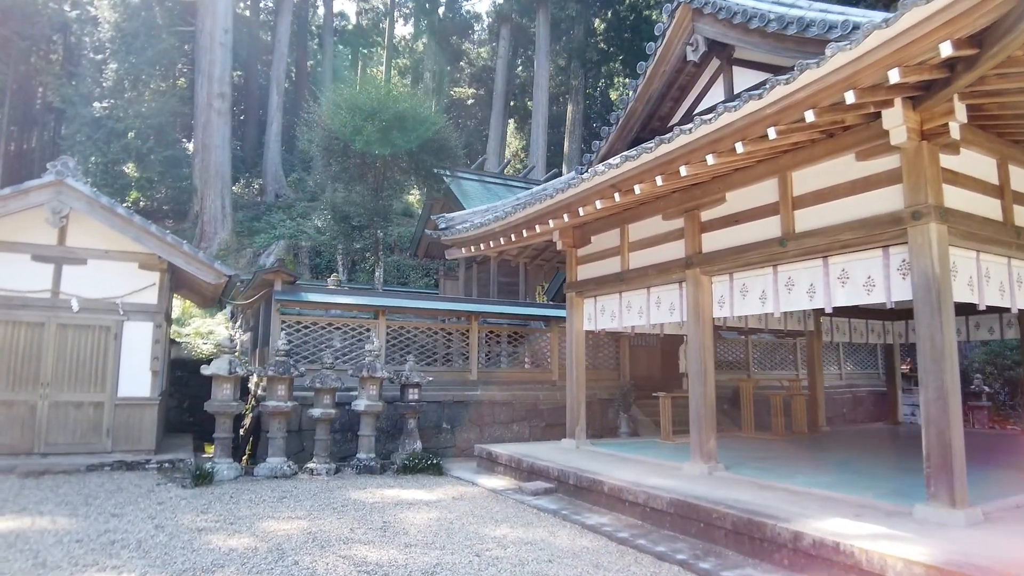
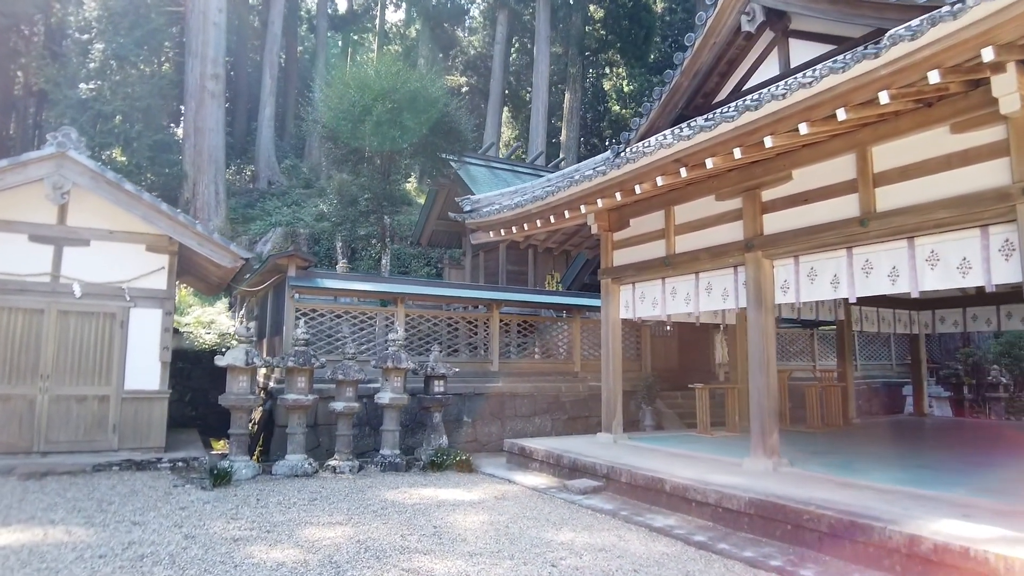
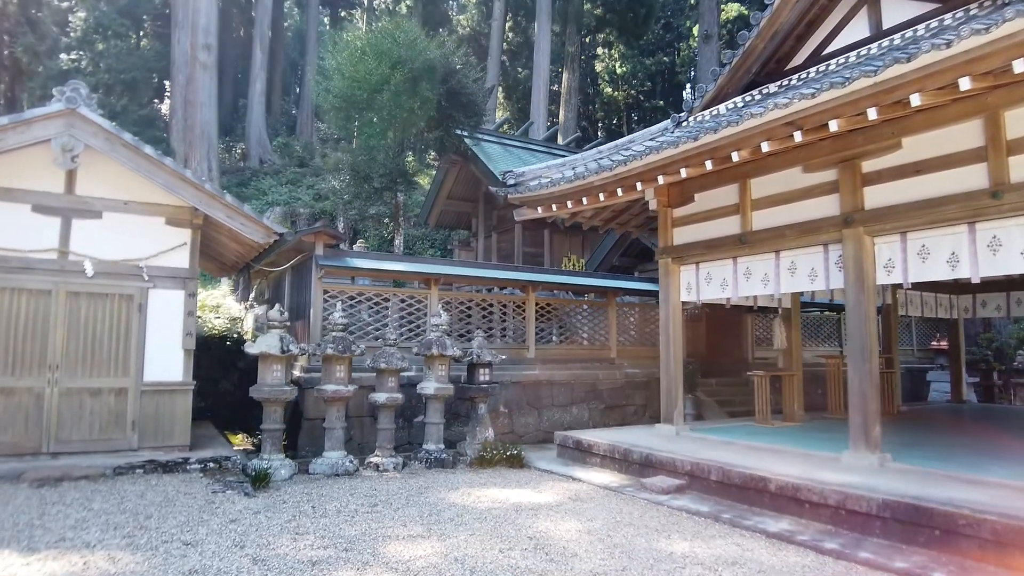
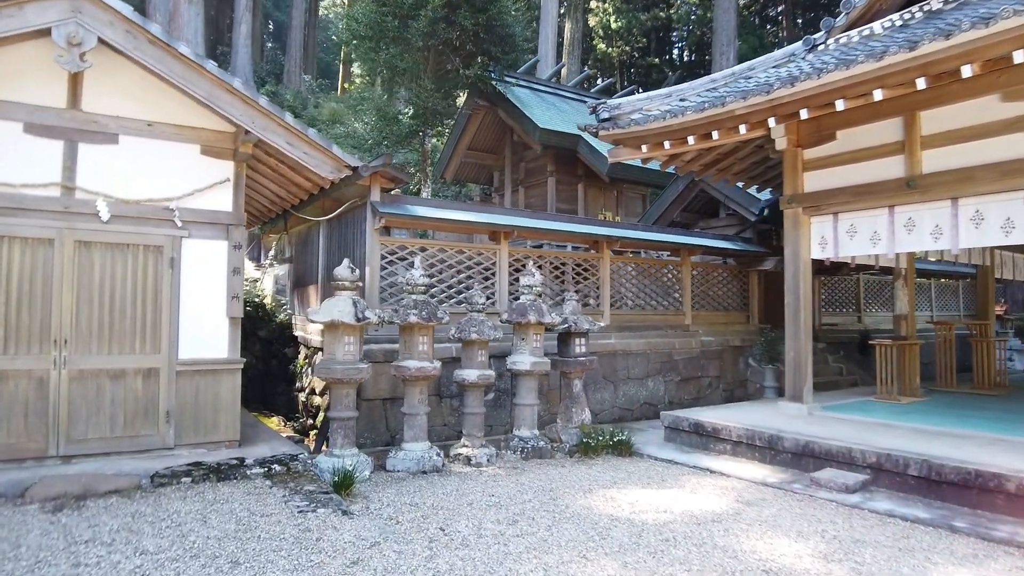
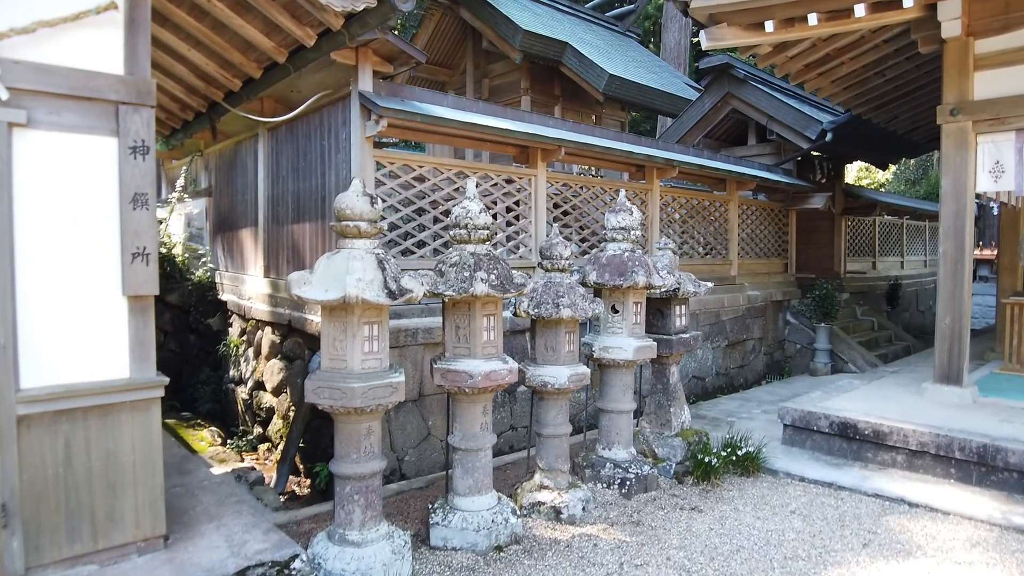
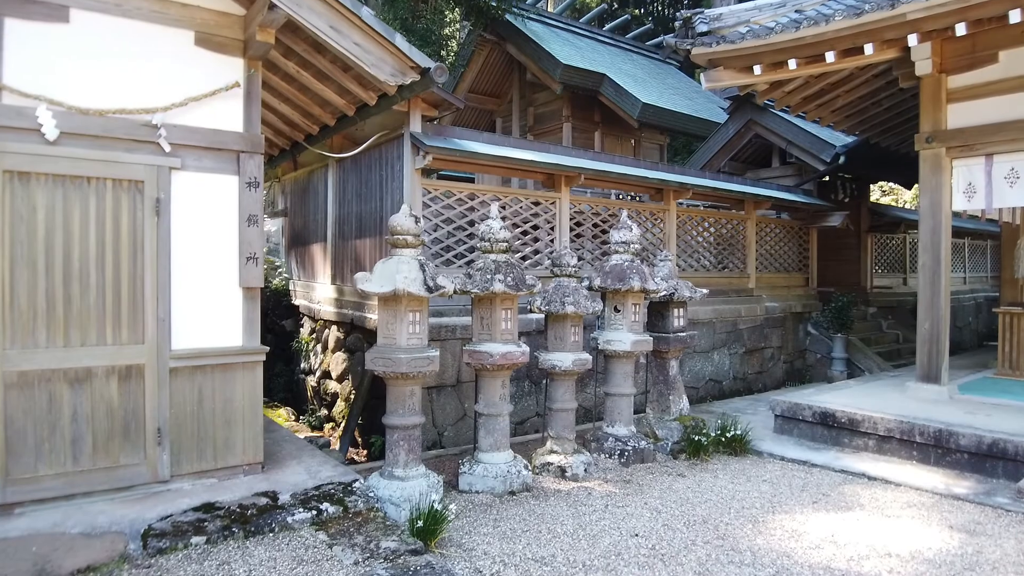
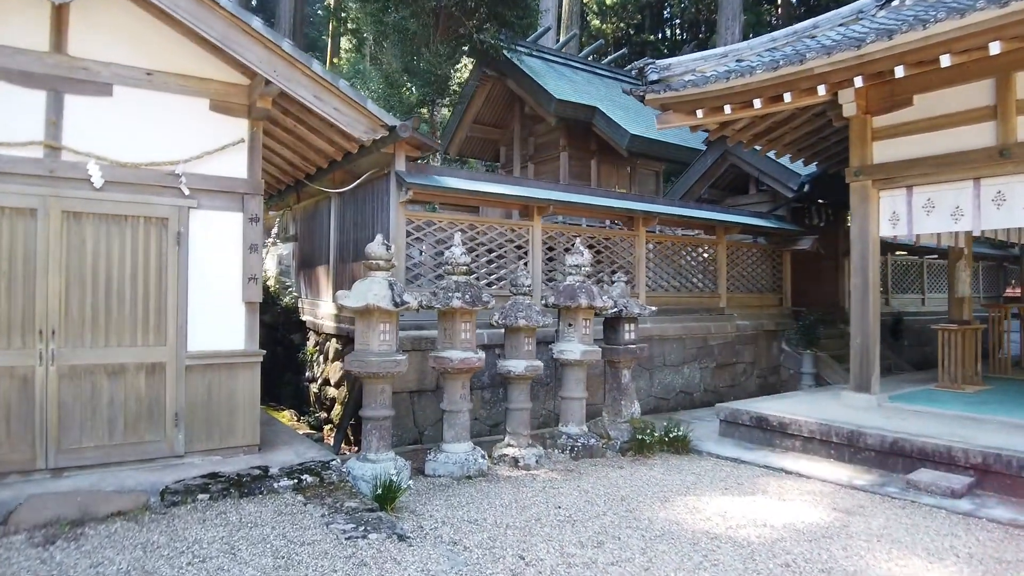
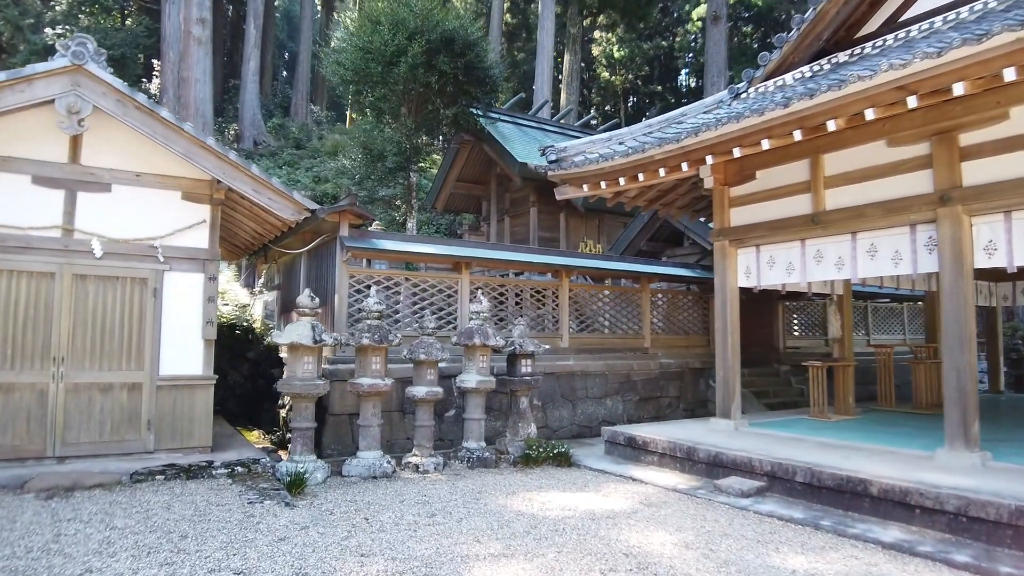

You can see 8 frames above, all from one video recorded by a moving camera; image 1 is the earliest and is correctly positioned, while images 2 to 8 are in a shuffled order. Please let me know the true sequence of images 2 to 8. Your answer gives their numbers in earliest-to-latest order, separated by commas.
2, 3, 8, 4, 7, 6, 5
